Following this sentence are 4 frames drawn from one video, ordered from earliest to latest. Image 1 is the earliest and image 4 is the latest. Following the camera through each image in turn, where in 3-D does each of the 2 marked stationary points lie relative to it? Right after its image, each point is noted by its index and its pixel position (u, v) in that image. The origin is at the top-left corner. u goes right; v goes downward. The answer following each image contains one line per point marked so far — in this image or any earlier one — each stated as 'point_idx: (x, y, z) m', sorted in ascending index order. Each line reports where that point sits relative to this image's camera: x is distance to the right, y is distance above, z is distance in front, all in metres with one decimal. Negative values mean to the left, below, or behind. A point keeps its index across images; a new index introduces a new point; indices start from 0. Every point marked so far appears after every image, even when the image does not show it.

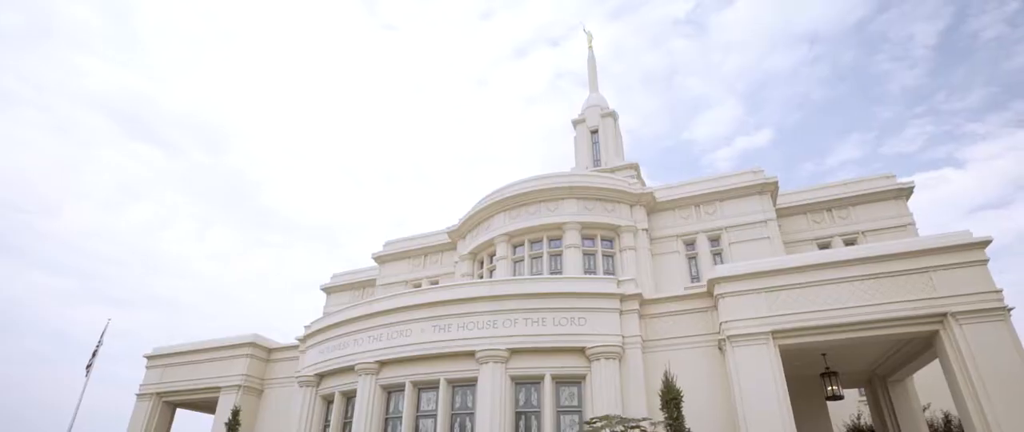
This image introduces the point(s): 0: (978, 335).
0: (+10.0, -2.5, +11.9) m
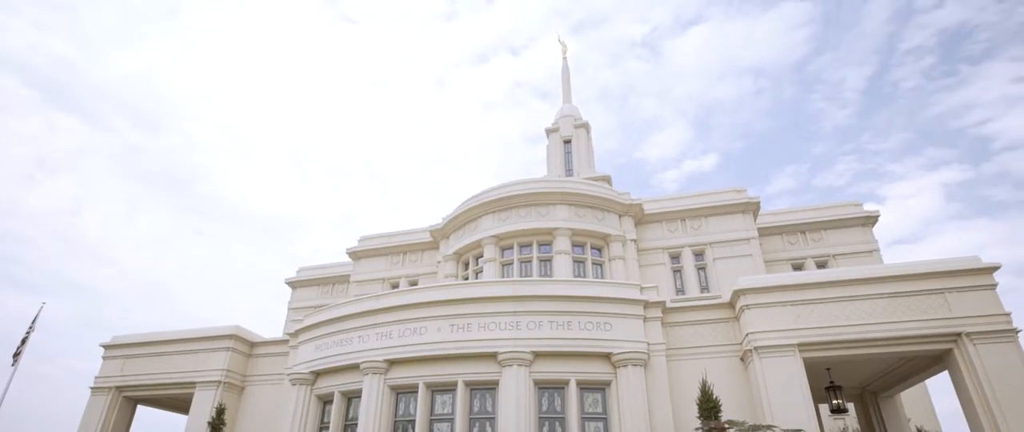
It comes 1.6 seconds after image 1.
0: (+10.9, -3.1, +12.7) m
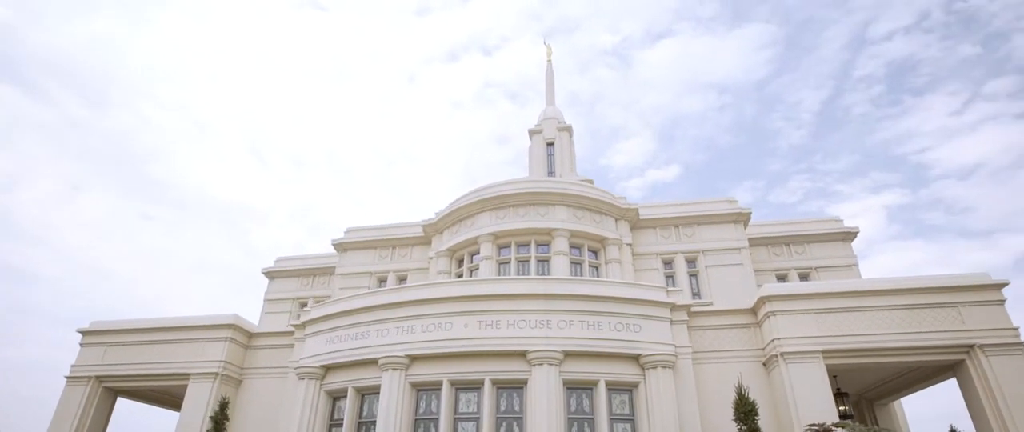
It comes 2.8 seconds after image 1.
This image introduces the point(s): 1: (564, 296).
0: (+11.8, -3.5, +13.4) m
1: (+1.3, -2.1, +14.7) m
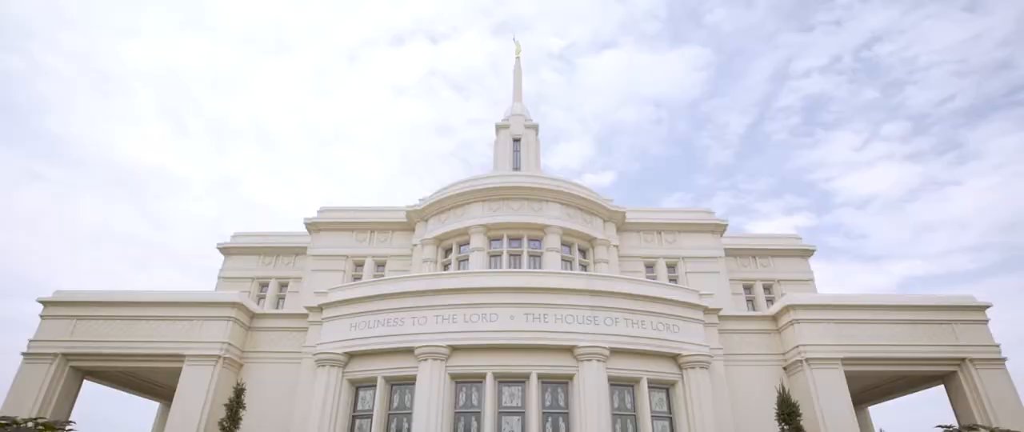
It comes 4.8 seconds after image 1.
0: (+12.8, -4.3, +14.9) m
1: (+2.5, -2.0, +14.6) m
